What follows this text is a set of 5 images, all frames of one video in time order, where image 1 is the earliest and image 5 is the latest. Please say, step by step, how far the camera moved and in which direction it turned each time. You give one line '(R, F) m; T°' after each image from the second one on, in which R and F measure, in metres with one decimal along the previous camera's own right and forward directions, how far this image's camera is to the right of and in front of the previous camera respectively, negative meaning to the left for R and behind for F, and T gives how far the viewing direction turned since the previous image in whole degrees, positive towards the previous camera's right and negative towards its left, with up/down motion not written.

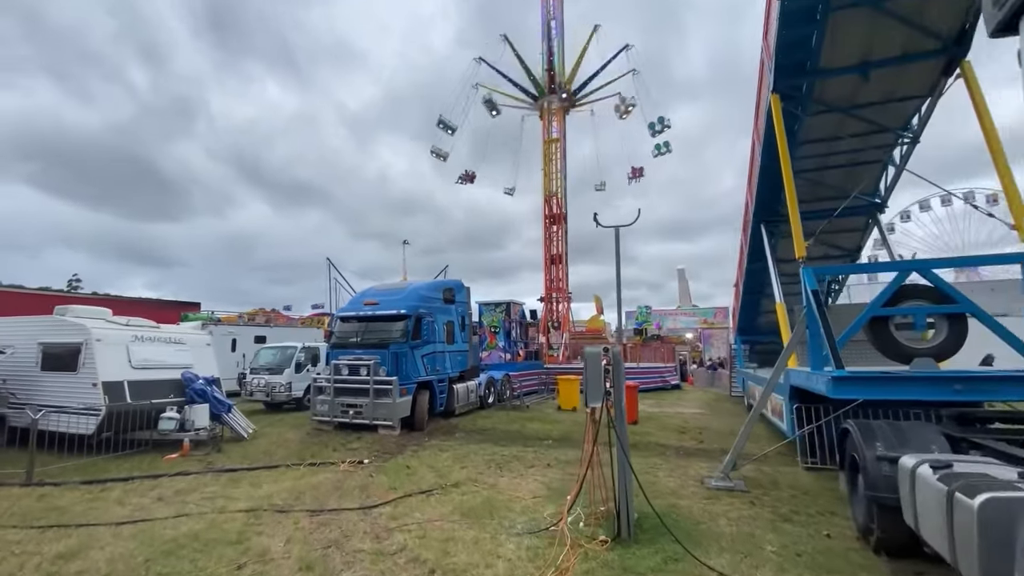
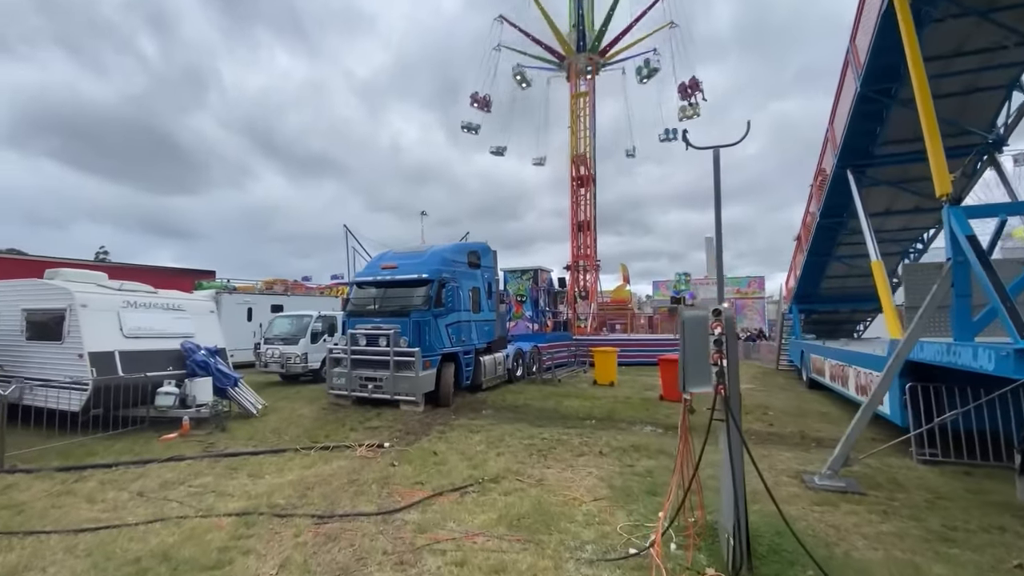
(-0.4, +1.3) m; -2°
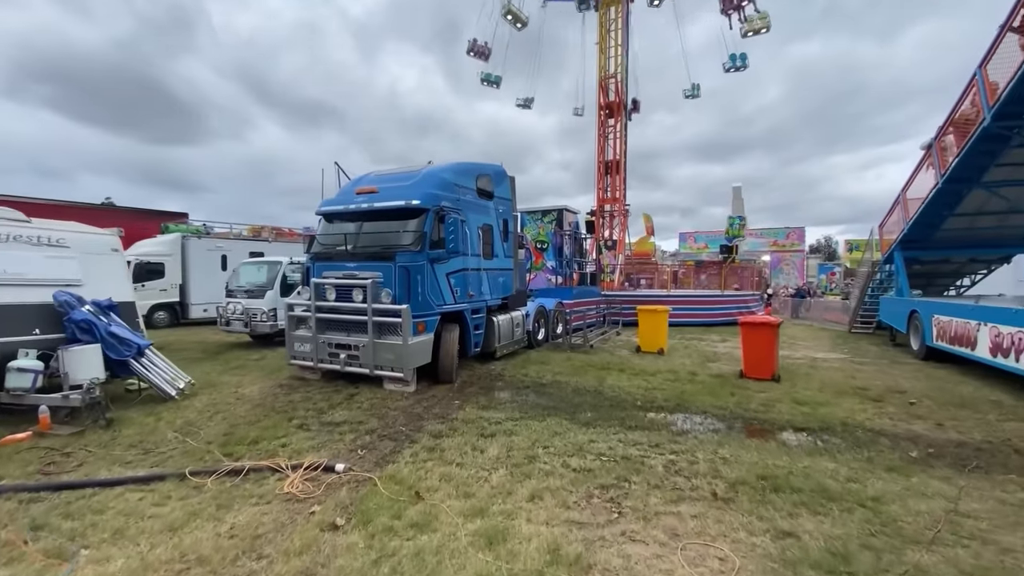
(-0.3, +3.0) m; -1°
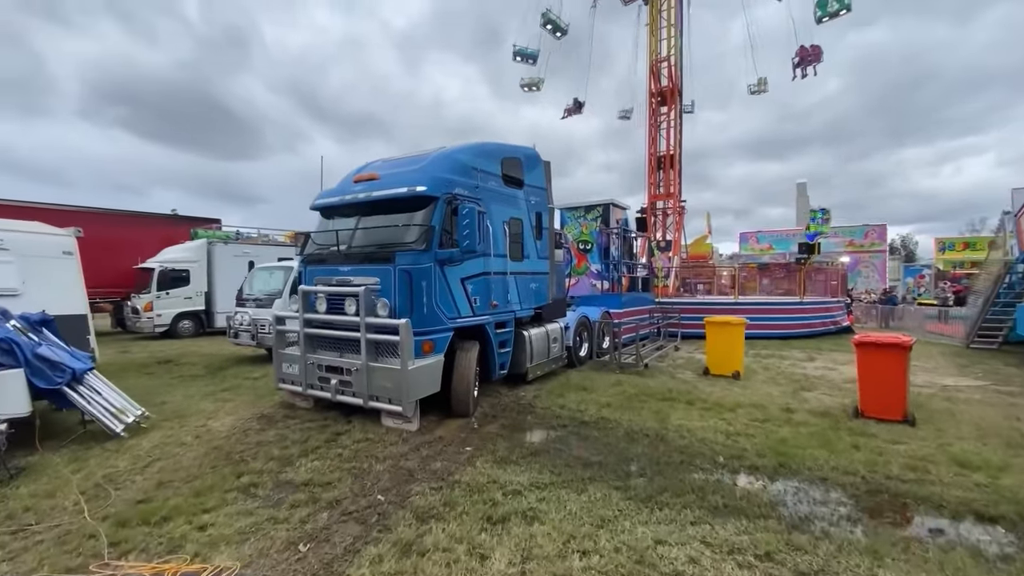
(+0.2, +1.7) m; -5°
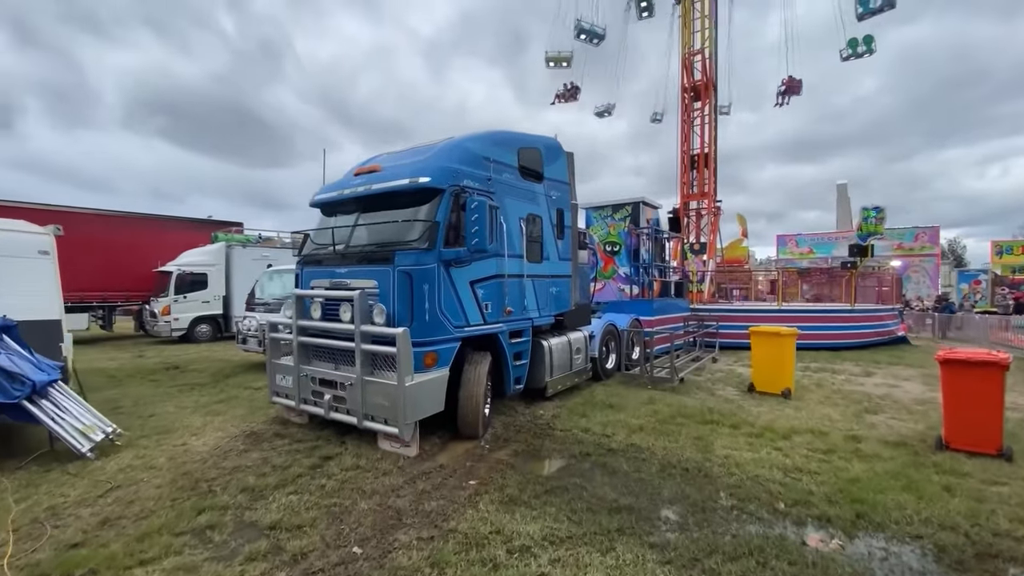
(+0.1, +0.7) m; -3°
